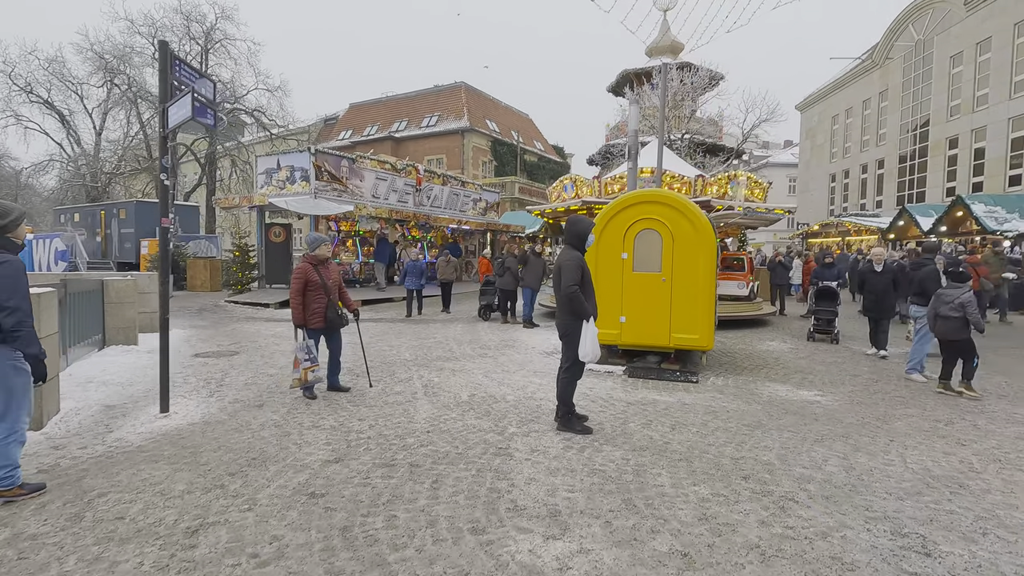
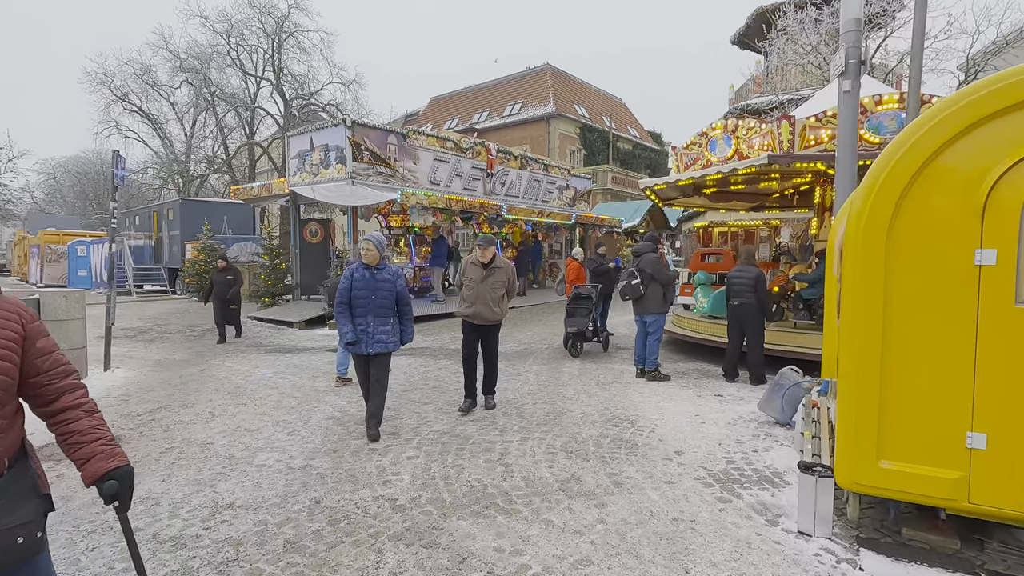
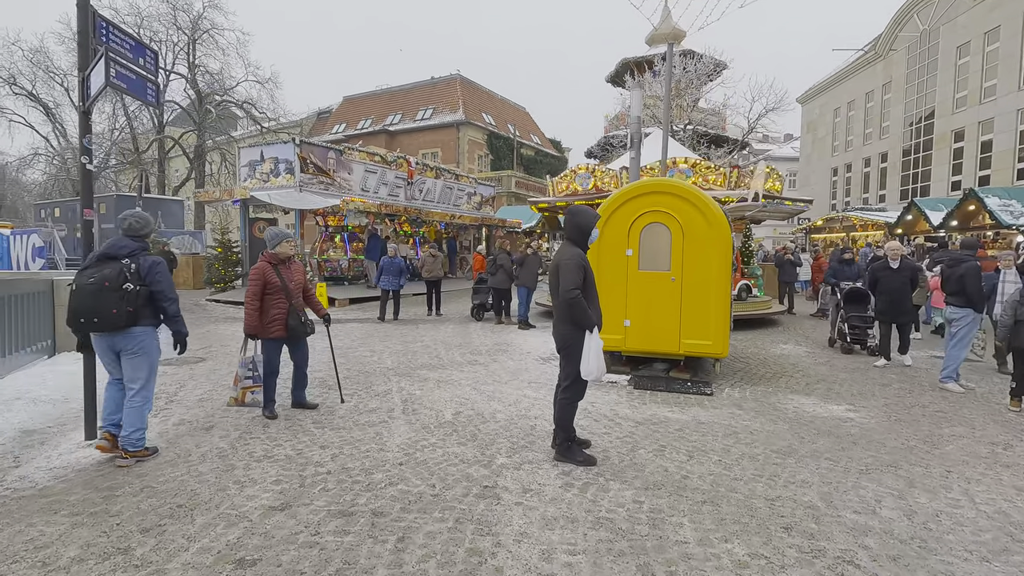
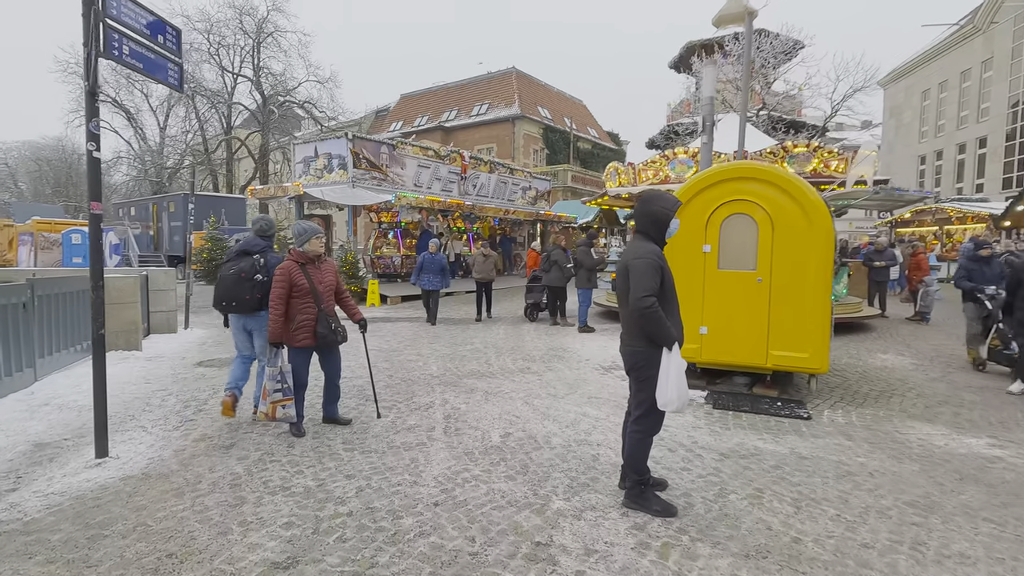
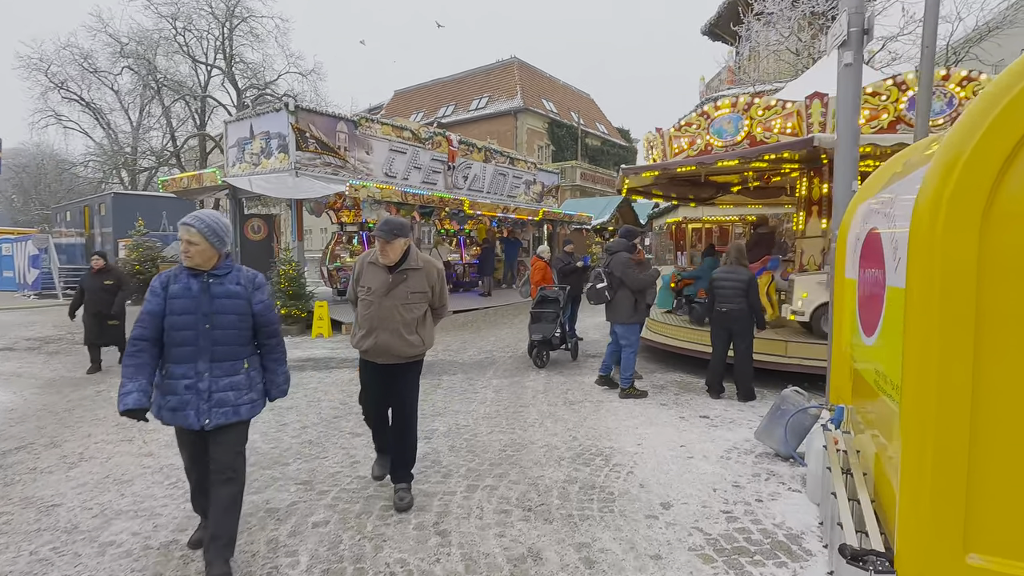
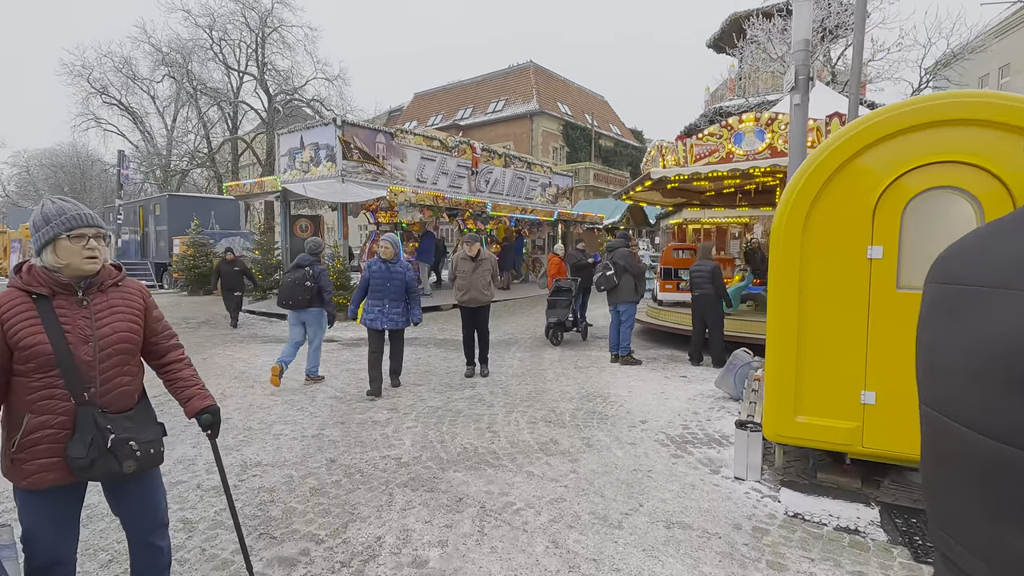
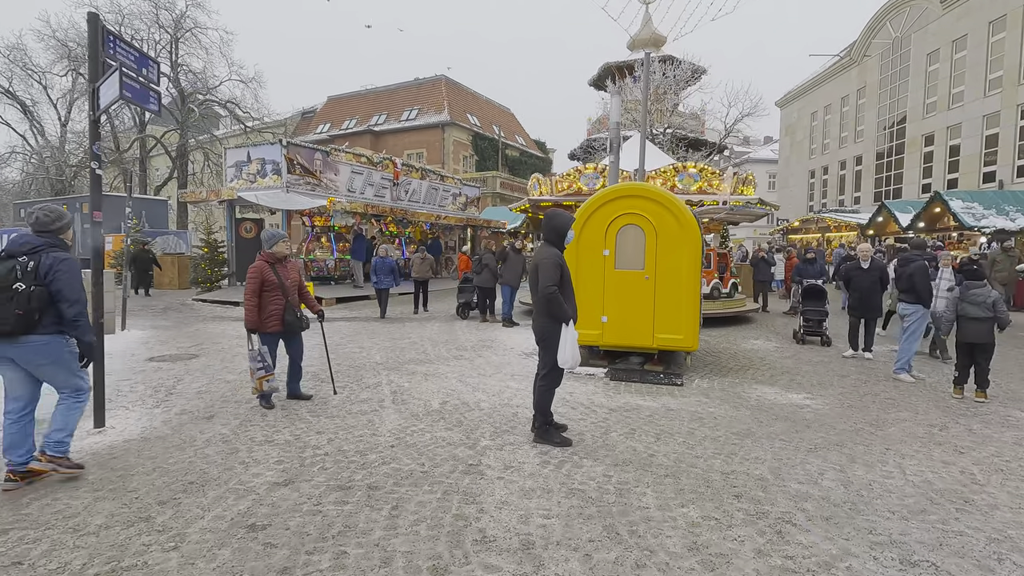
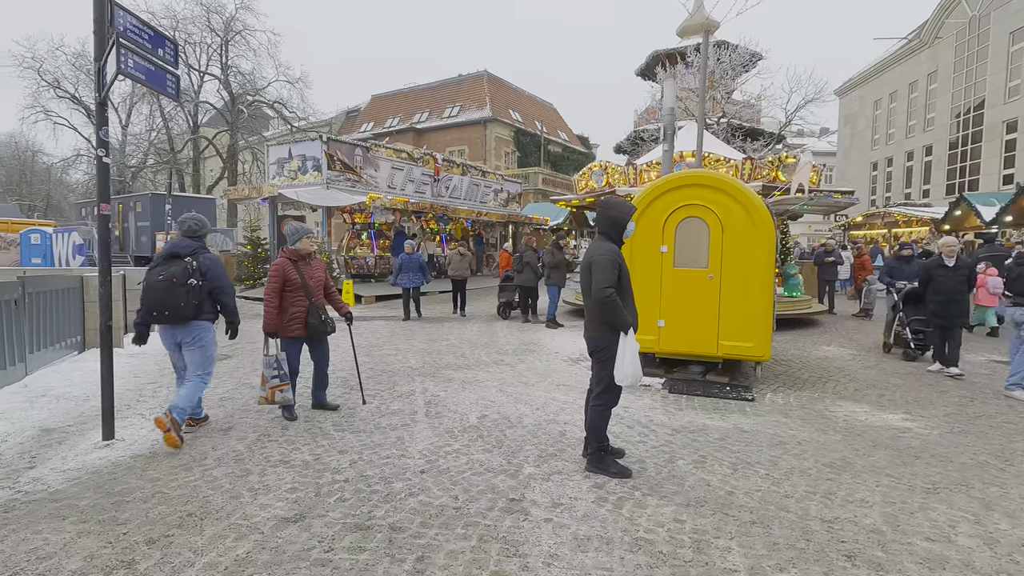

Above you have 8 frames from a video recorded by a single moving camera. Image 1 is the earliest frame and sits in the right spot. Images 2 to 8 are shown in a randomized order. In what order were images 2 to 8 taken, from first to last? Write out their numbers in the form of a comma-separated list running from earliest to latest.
7, 3, 8, 4, 6, 2, 5
